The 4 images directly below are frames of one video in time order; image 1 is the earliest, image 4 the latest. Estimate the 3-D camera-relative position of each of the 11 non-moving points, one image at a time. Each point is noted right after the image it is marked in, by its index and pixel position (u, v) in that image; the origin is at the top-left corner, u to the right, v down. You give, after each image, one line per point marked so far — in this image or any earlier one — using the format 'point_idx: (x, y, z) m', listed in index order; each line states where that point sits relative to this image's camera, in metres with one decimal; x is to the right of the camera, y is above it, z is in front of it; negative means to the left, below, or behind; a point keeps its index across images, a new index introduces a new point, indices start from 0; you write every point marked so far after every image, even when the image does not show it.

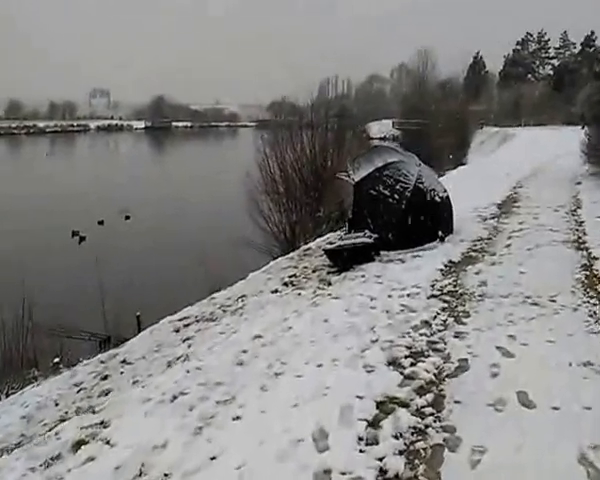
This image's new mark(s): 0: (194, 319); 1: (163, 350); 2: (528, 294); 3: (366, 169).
0: (-1.7, -1.3, +8.4) m
1: (-2.0, -1.6, +7.5) m
2: (+2.9, -0.7, +6.6) m
3: (+1.3, +1.4, +10.3) m
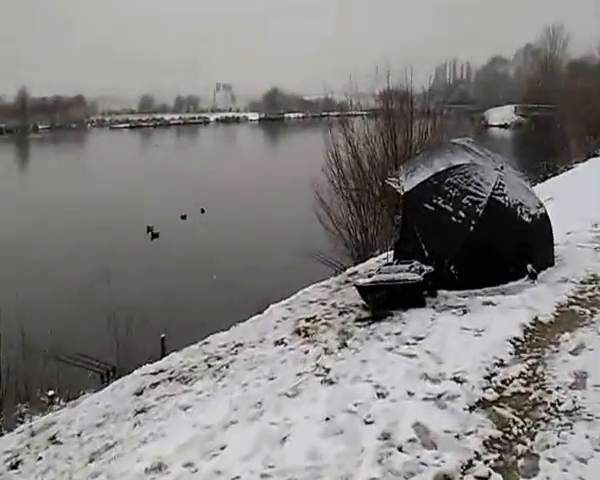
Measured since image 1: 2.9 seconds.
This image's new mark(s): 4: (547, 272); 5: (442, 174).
0: (-1.6, -1.7, +6.3) m
1: (-2.1, -2.0, +5.5) m
2: (+2.5, -1.2, +3.6) m
3: (+1.8, +1.0, +7.5) m
4: (+3.4, -0.4, +7.3) m
5: (+2.0, +0.9, +7.2) m
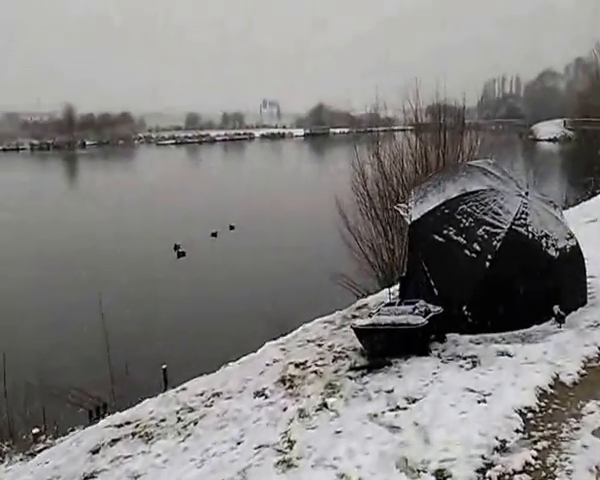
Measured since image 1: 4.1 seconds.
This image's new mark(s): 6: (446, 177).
0: (-1.8, -2.1, +5.7) m
1: (-2.4, -2.4, +4.9) m
2: (+2.0, -1.6, +2.6) m
3: (+1.7, +0.5, +6.6) m
4: (+3.3, -0.9, +6.2) m
5: (+1.9, +0.5, +6.3) m
6: (+1.9, +0.8, +6.8) m
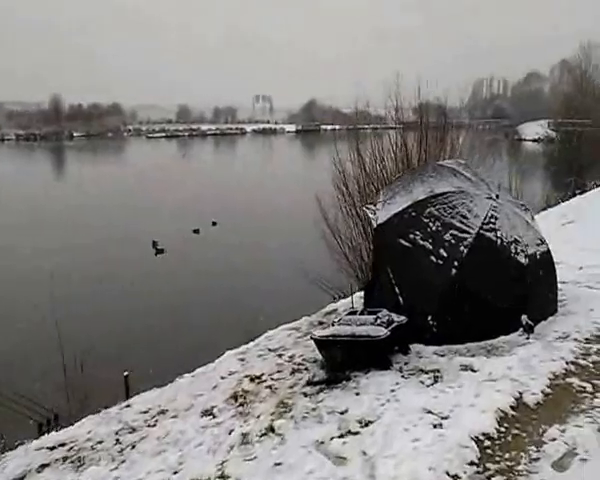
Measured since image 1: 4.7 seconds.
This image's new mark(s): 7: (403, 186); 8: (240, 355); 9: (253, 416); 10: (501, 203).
0: (-2.3, -2.1, +5.2) m
1: (-2.8, -2.4, +4.5) m
2: (+1.6, -1.7, +2.2) m
3: (+1.2, +0.5, +6.2) m
4: (+2.8, -0.9, +5.8) m
5: (+1.3, +0.4, +5.9) m
6: (+1.4, +0.8, +6.5) m
7: (+1.3, +0.7, +6.5) m
8: (-0.8, -1.5, +6.7) m
9: (-0.4, -1.7, +5.0) m
10: (+2.3, +0.4, +6.0) m
